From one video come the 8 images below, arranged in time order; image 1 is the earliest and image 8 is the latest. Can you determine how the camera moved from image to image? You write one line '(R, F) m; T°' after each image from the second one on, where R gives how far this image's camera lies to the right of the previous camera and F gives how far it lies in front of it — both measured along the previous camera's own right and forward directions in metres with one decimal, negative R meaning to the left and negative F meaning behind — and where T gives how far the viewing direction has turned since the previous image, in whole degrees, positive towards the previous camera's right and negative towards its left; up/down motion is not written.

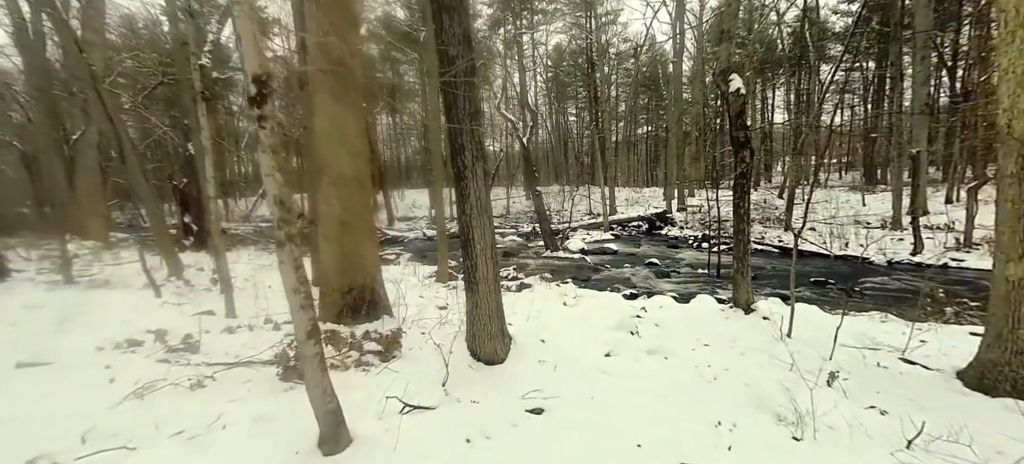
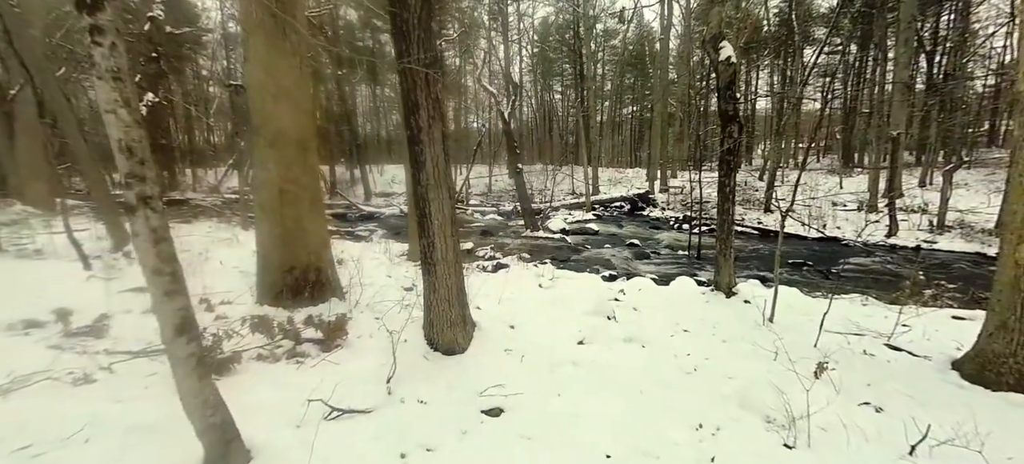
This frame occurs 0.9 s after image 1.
(+0.1, +0.4) m; +2°
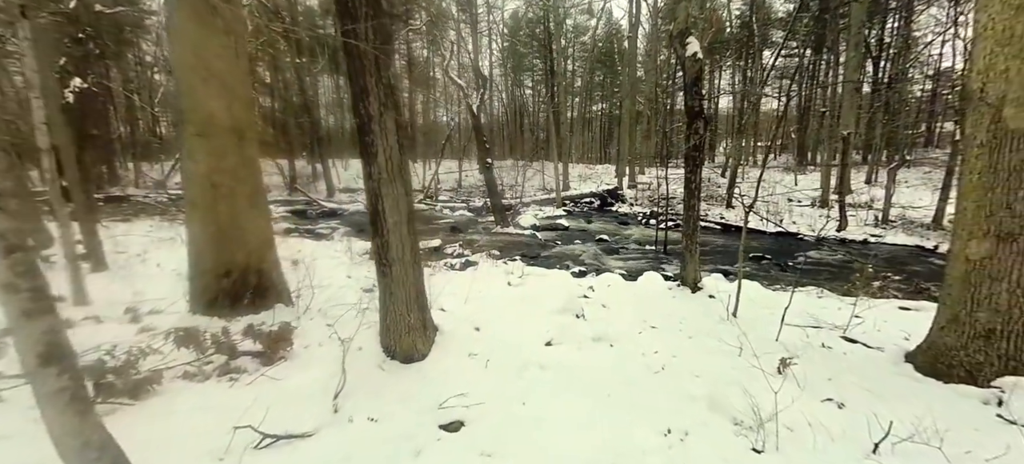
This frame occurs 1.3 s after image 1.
(+0.1, +0.2) m; +4°
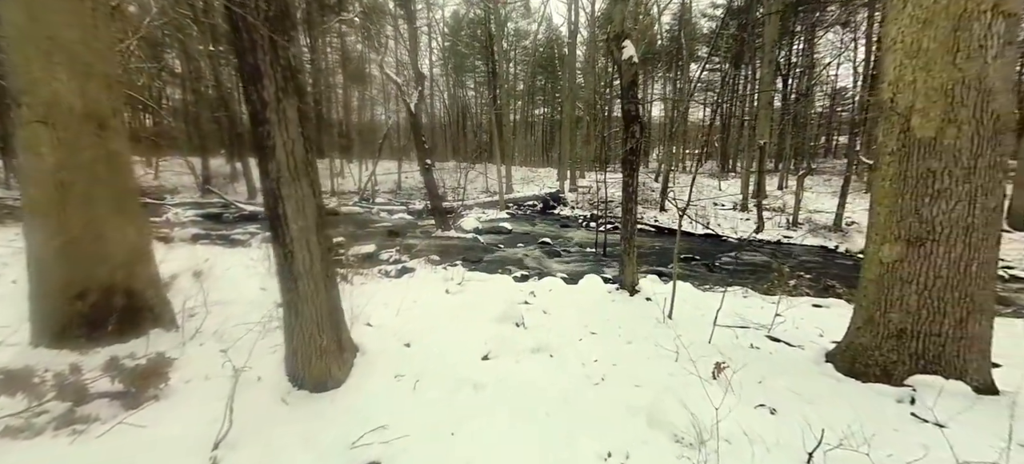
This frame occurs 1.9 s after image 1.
(+0.1, +0.2) m; +7°
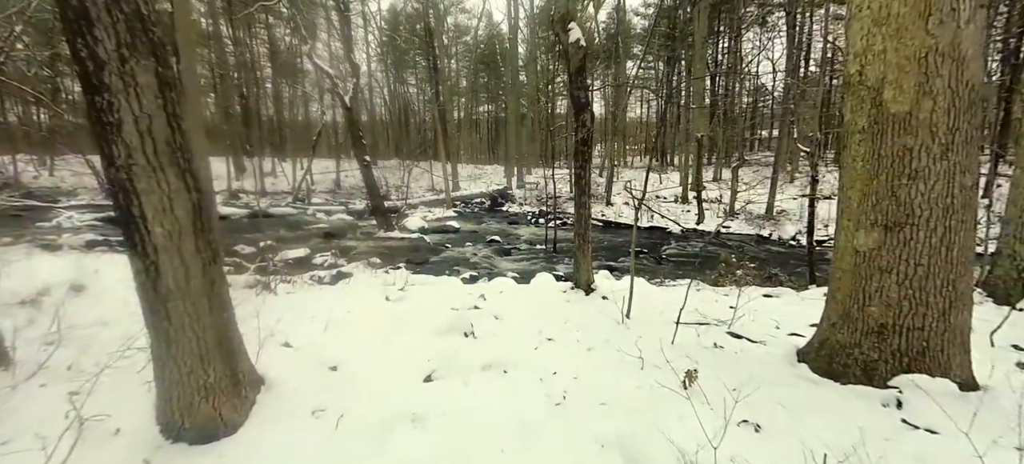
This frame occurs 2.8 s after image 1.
(0.0, +0.5) m; +7°
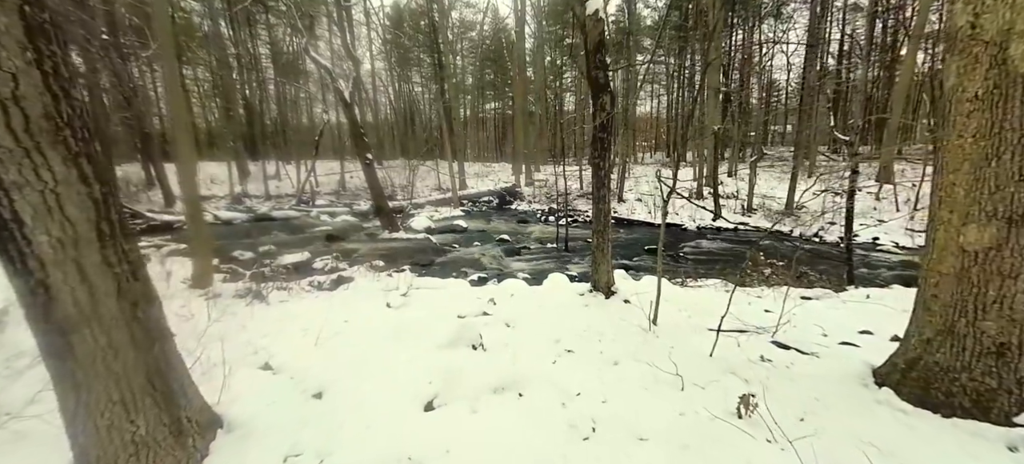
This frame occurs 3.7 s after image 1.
(0.0, +0.5) m; -1°
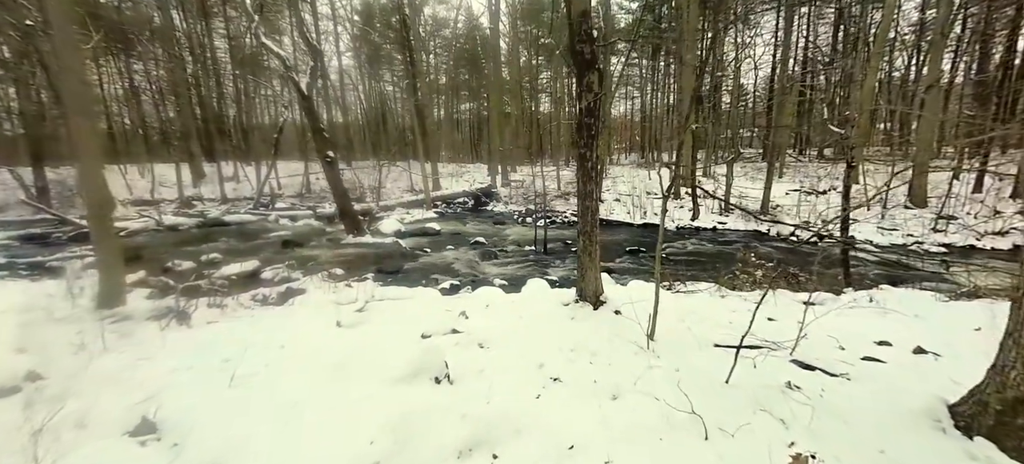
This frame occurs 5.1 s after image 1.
(0.0, +0.8) m; +3°
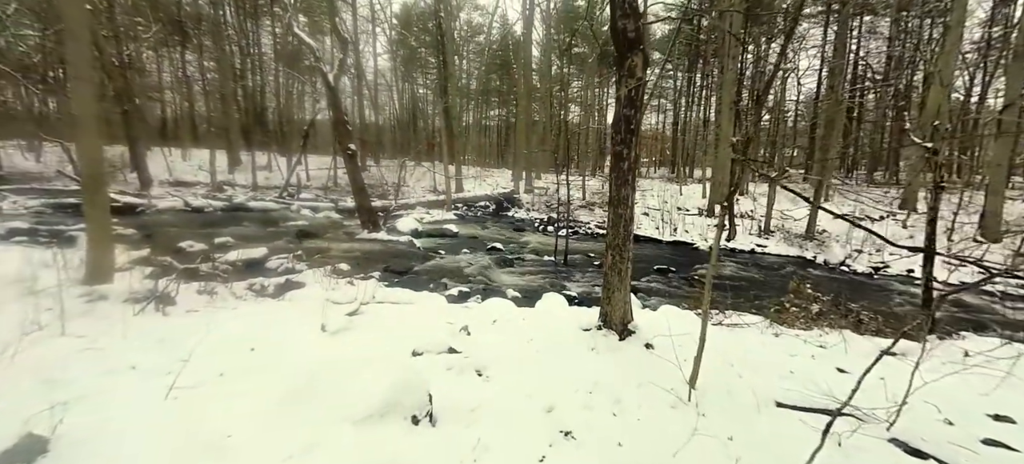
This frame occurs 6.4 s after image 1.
(+0.1, +0.8) m; -3°
